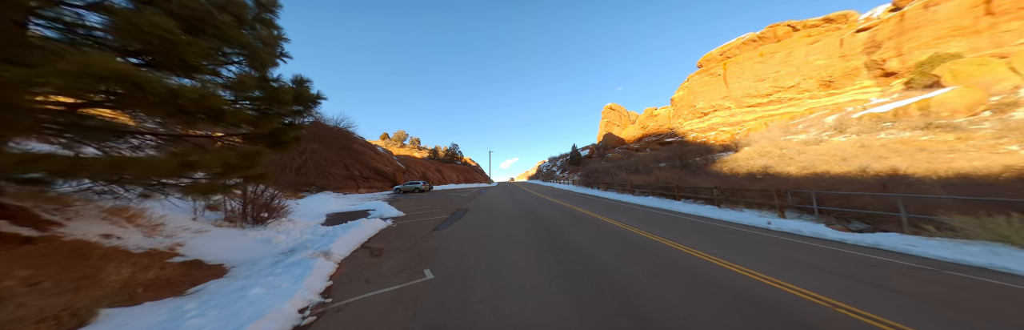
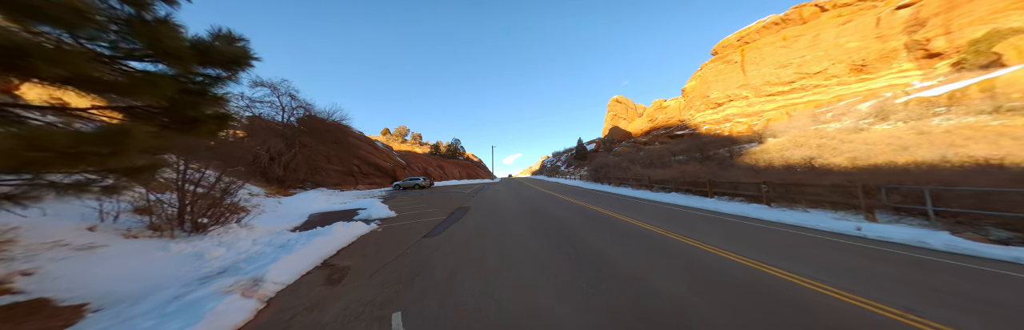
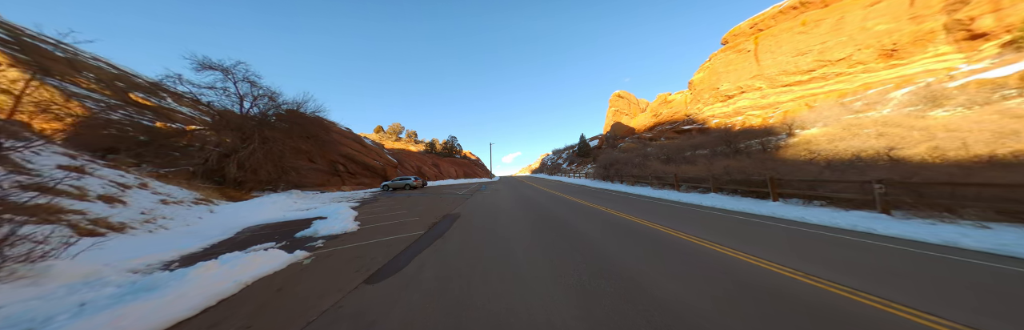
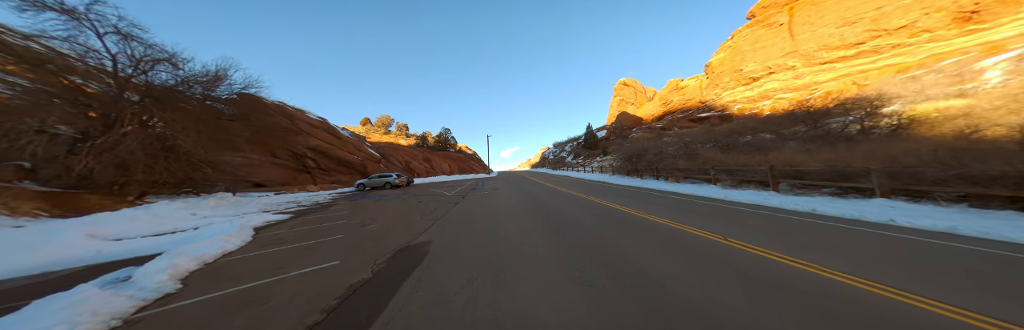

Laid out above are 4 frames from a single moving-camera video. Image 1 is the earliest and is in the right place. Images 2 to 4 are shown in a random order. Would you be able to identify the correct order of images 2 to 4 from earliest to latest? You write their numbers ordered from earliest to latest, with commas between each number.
2, 3, 4
